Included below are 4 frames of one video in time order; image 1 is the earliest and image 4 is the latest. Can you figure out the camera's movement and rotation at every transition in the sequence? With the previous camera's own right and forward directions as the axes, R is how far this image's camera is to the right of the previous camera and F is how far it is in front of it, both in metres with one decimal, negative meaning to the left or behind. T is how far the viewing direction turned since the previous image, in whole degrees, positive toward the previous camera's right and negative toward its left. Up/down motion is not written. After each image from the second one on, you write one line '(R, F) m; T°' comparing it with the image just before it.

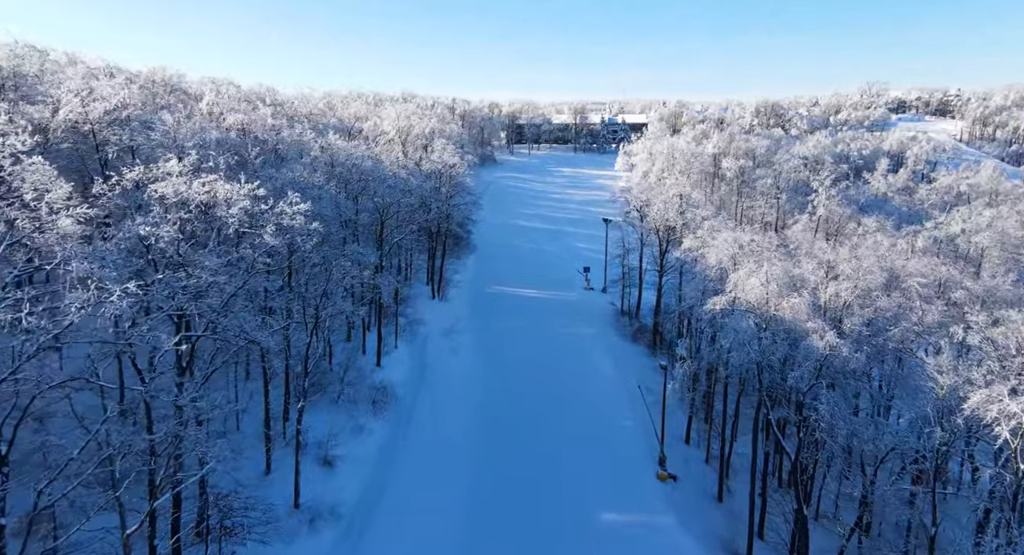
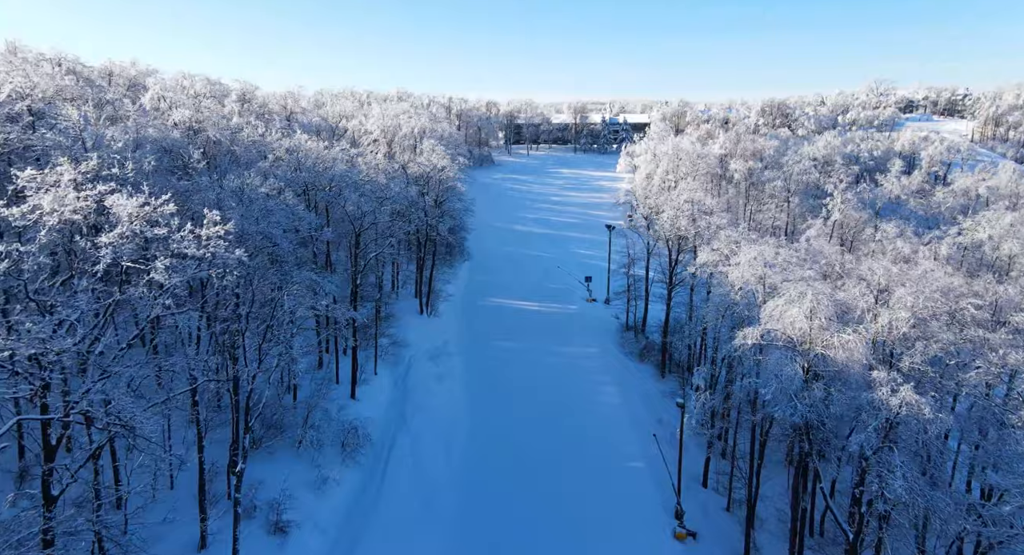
(+0.3, +4.2) m; 0°
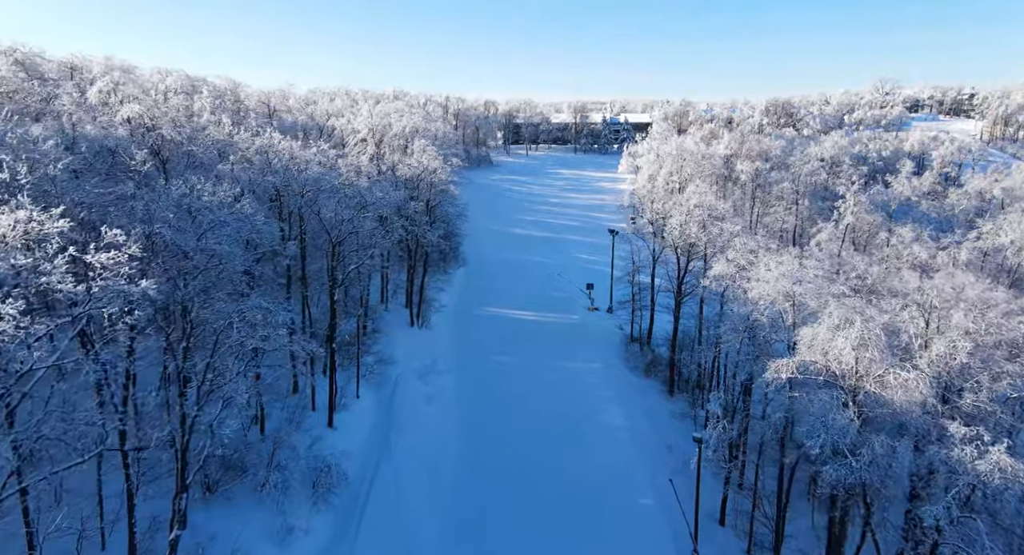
(+0.2, +3.1) m; 0°
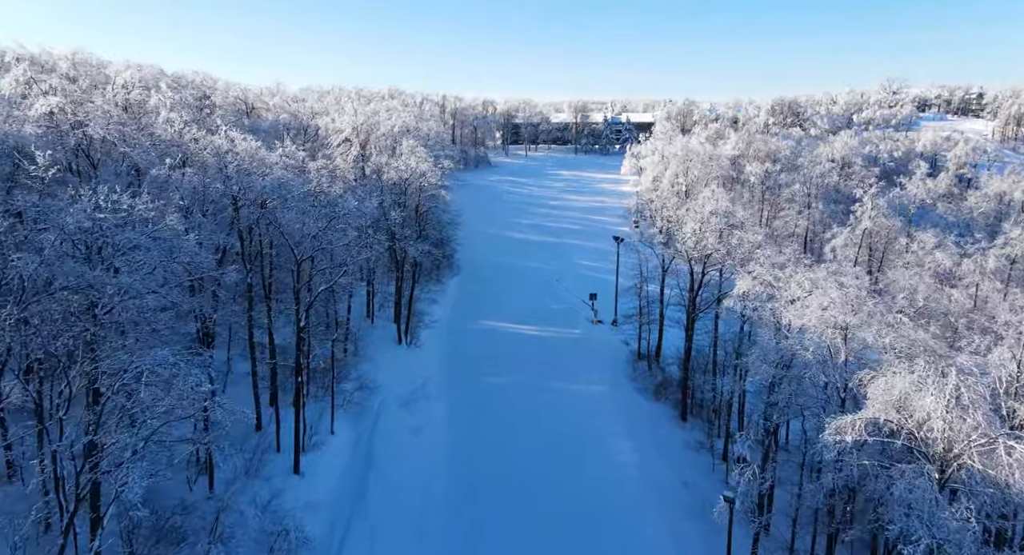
(+0.1, +3.7) m; 0°
